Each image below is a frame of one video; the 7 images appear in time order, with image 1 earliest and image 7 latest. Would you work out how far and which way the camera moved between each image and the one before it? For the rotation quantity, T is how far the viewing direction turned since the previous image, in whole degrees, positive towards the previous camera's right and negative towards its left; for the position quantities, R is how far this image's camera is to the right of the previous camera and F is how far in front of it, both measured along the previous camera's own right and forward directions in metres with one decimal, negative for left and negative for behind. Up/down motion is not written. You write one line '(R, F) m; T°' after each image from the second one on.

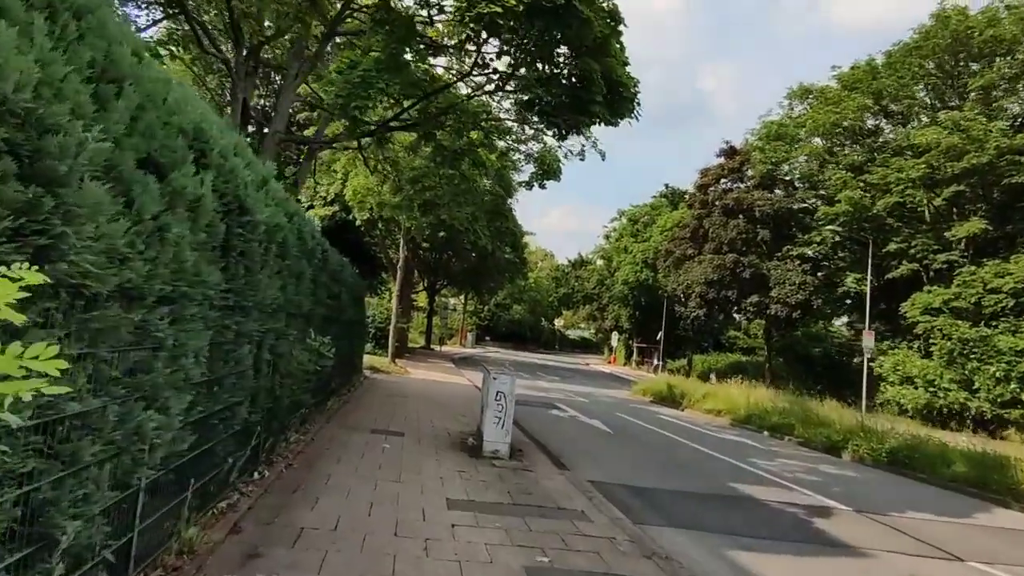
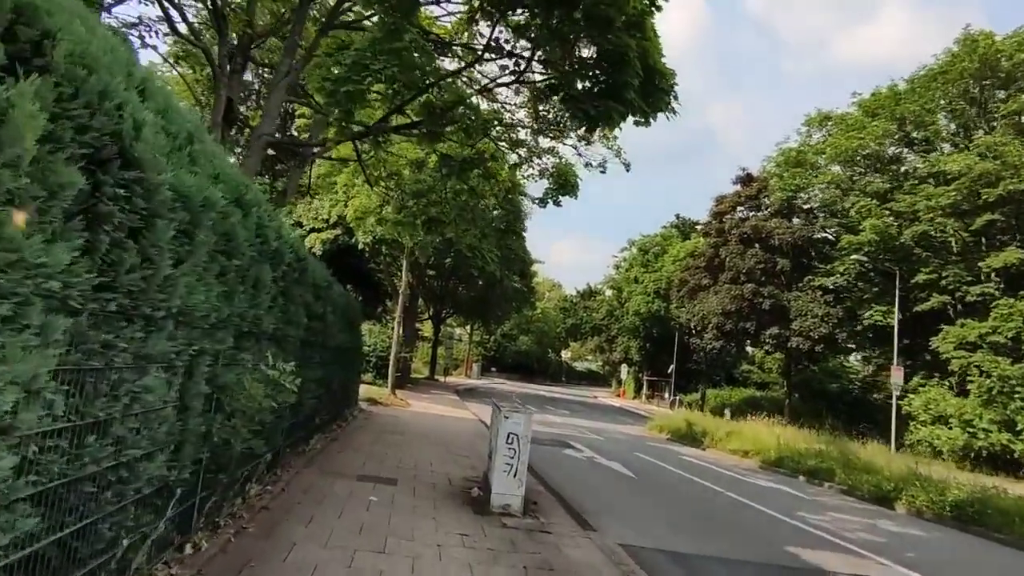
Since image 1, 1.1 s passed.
(-0.1, +1.6) m; -1°
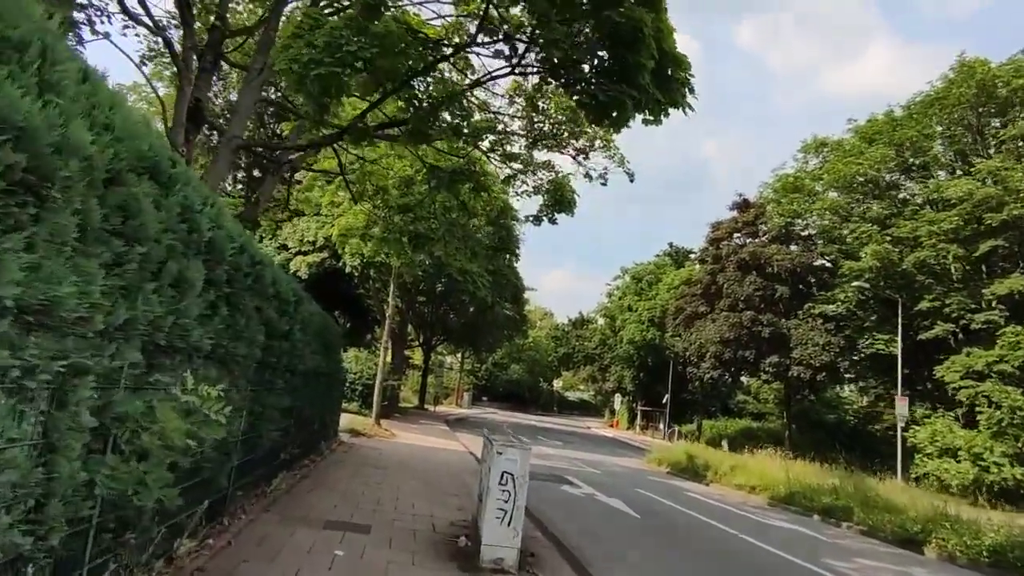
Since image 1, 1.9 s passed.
(0.0, +1.1) m; +1°
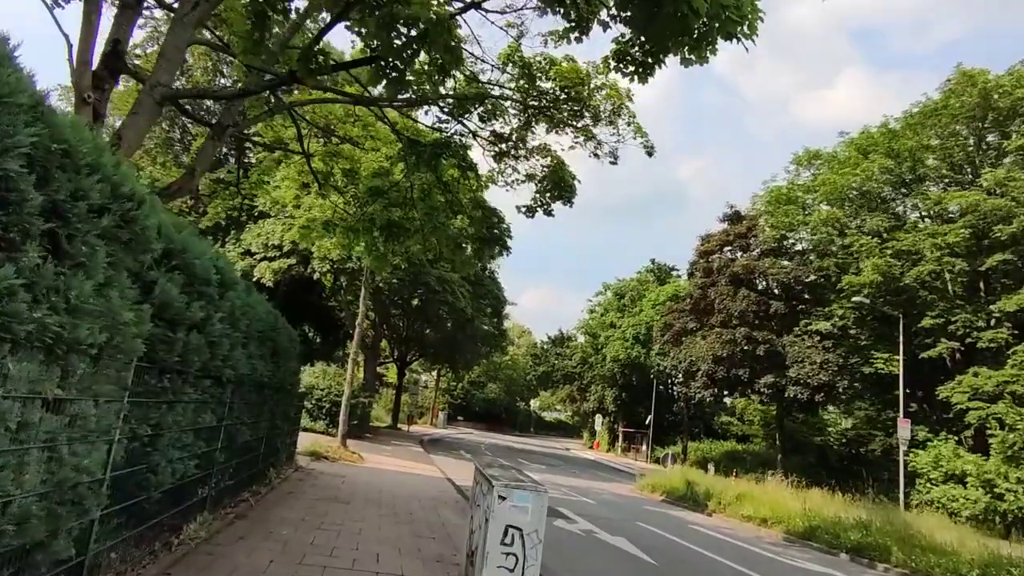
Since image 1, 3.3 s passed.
(-0.2, +2.1) m; +2°
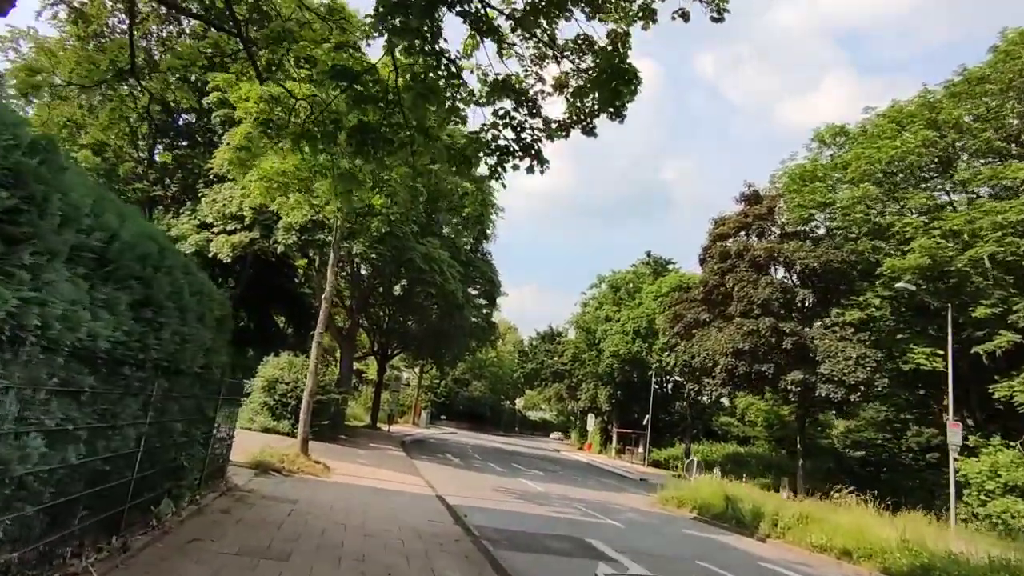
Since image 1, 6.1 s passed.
(-0.6, +4.1) m; +1°
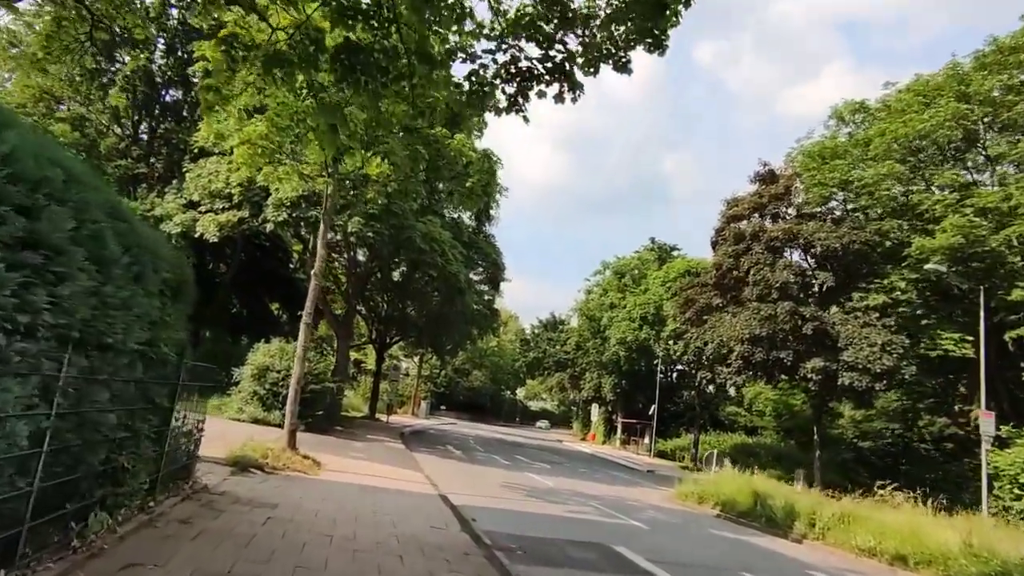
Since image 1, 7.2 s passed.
(-0.2, +1.6) m; 0°
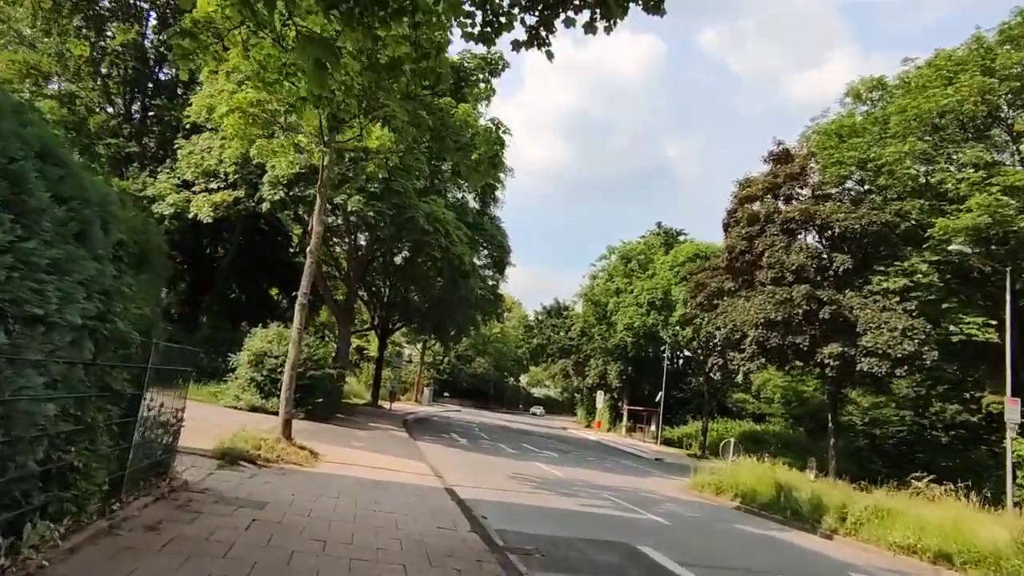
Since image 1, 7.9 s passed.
(-0.1, +1.0) m; 0°
